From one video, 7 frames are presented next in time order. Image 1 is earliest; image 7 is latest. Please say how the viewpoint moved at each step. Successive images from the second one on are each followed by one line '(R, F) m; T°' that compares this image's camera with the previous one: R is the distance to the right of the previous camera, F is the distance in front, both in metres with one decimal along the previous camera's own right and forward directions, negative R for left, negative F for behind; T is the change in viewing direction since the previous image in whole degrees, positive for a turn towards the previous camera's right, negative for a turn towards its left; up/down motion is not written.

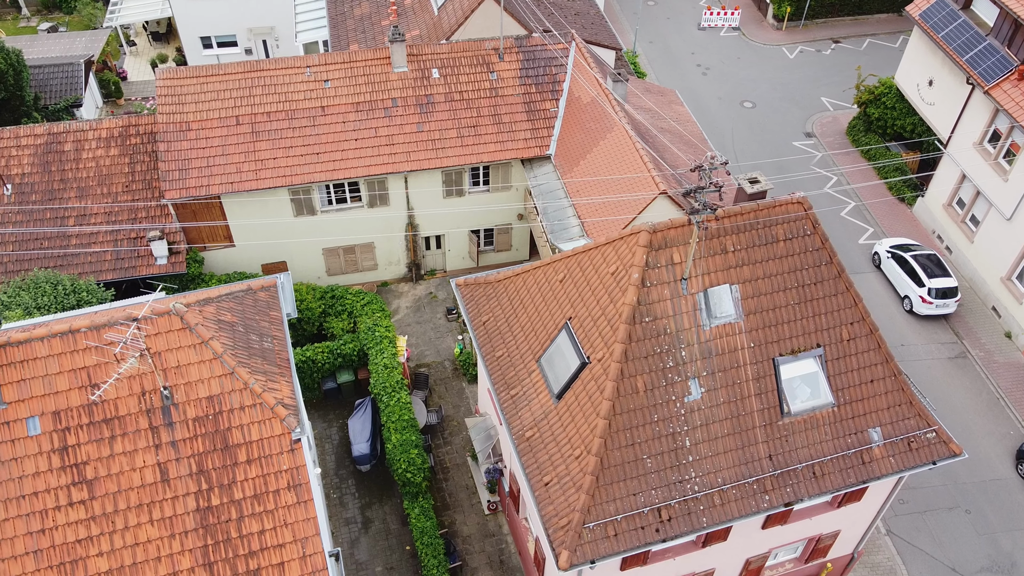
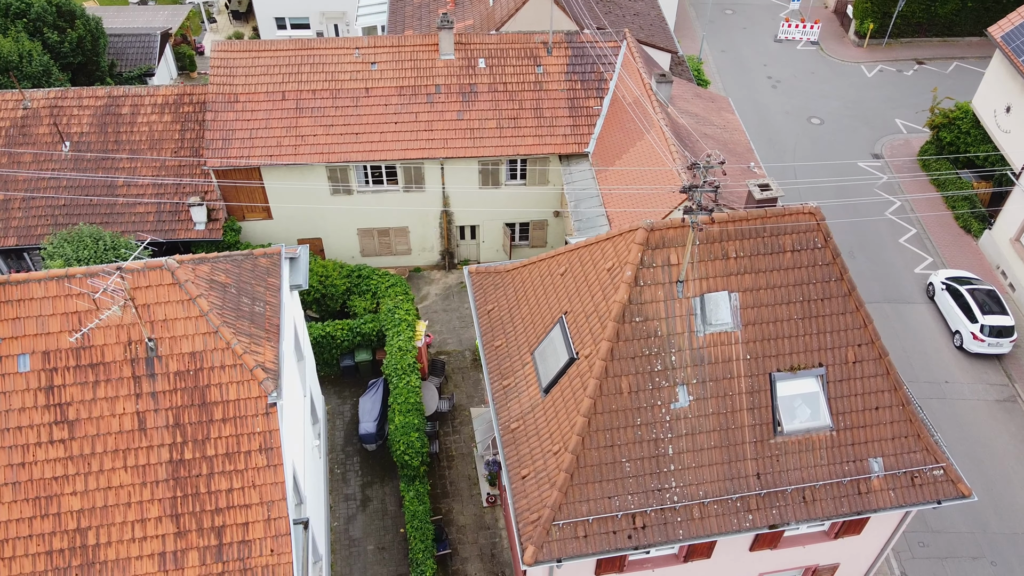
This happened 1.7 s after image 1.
(+1.5, +0.3) m; -5°
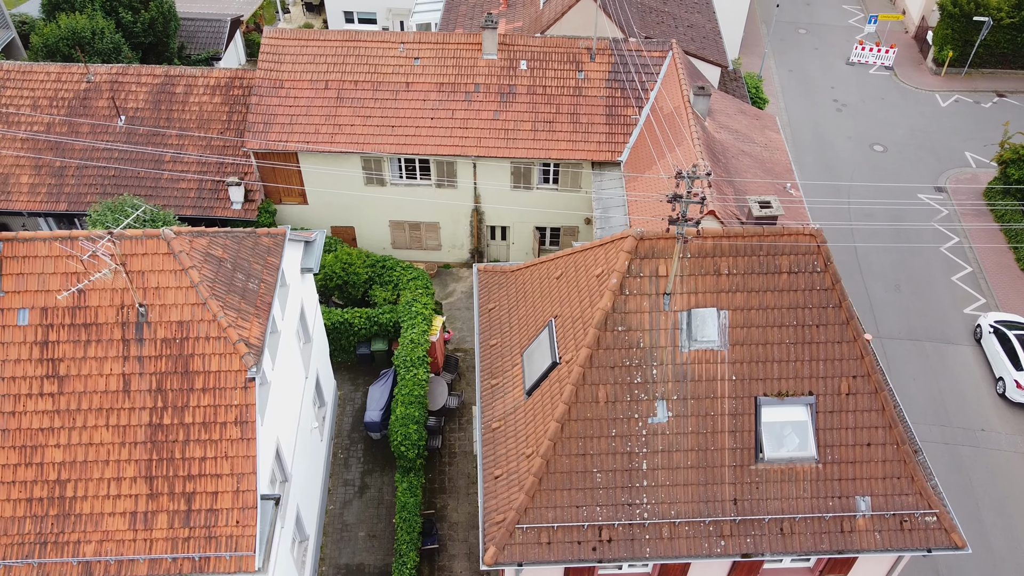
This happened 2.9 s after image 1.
(+1.5, +0.1) m; -5°
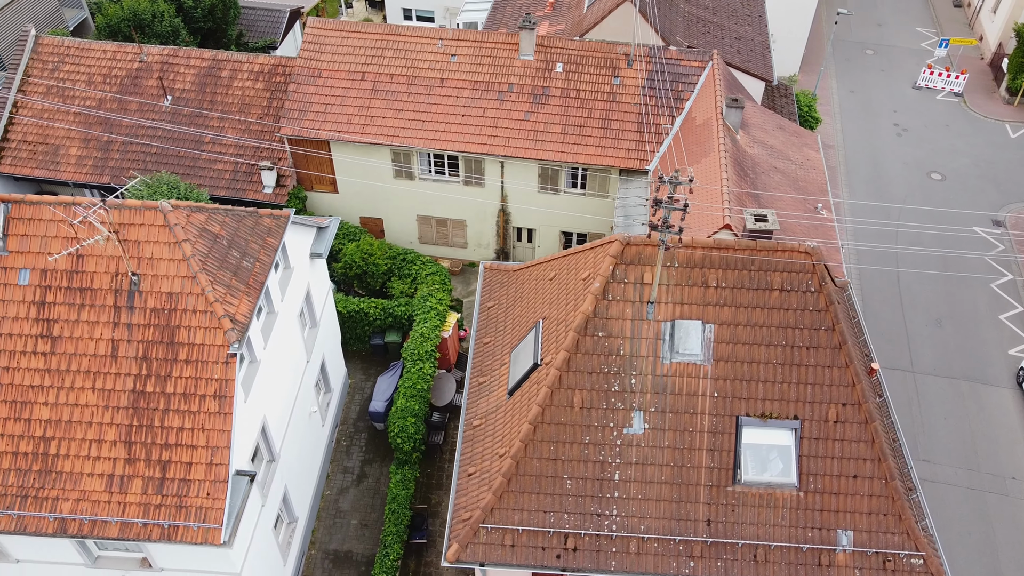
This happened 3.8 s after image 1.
(+1.4, +0.2) m; -5°
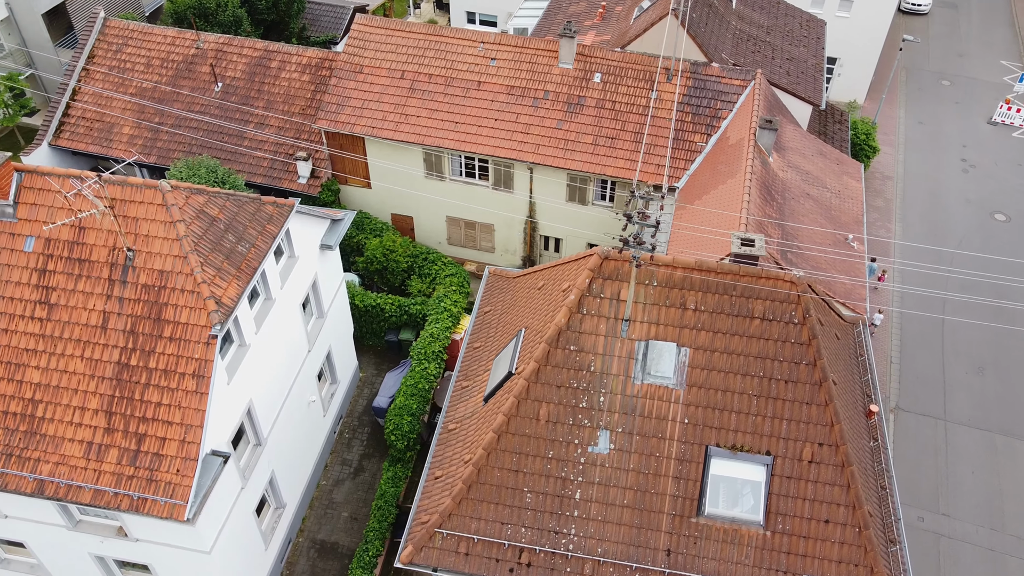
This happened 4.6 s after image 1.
(+1.6, +0.2) m; -5°
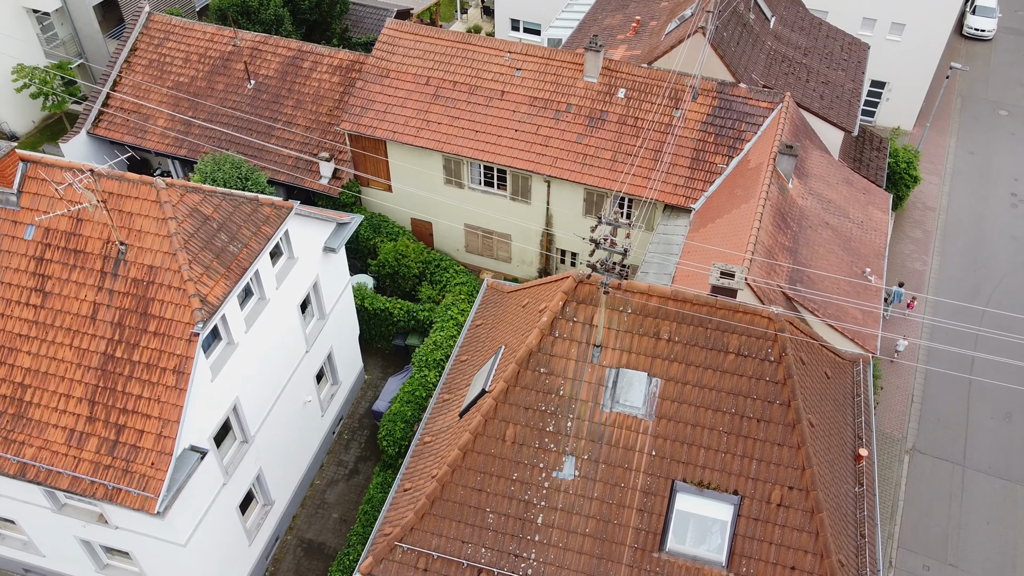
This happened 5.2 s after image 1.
(+1.3, +0.2) m; -4°
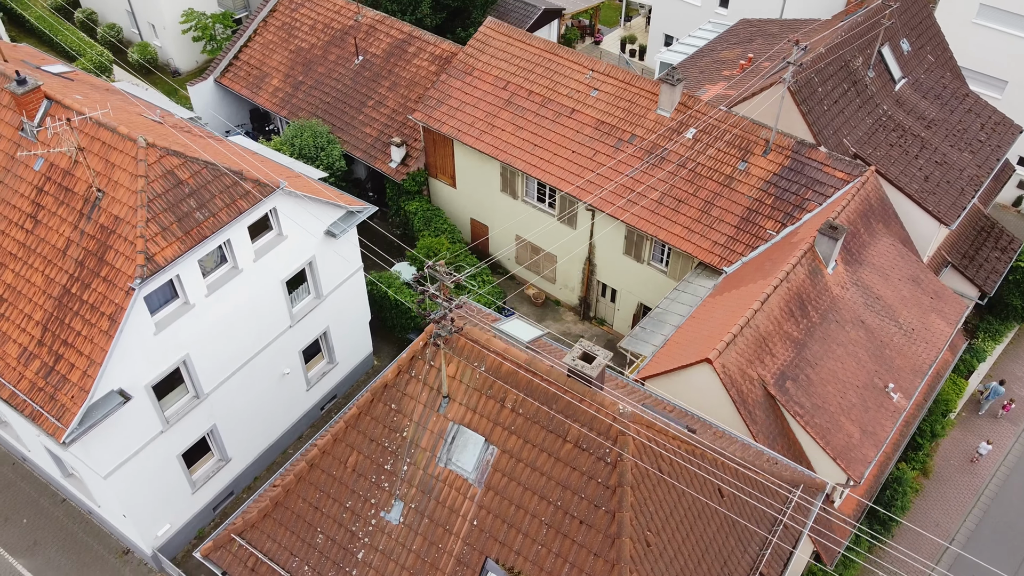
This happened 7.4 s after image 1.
(+4.7, +1.2) m; -13°
